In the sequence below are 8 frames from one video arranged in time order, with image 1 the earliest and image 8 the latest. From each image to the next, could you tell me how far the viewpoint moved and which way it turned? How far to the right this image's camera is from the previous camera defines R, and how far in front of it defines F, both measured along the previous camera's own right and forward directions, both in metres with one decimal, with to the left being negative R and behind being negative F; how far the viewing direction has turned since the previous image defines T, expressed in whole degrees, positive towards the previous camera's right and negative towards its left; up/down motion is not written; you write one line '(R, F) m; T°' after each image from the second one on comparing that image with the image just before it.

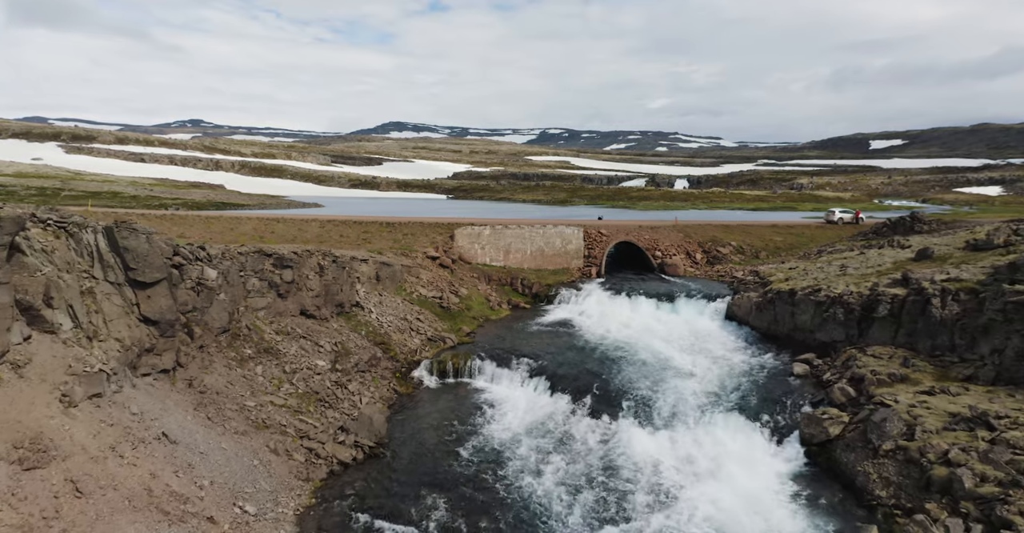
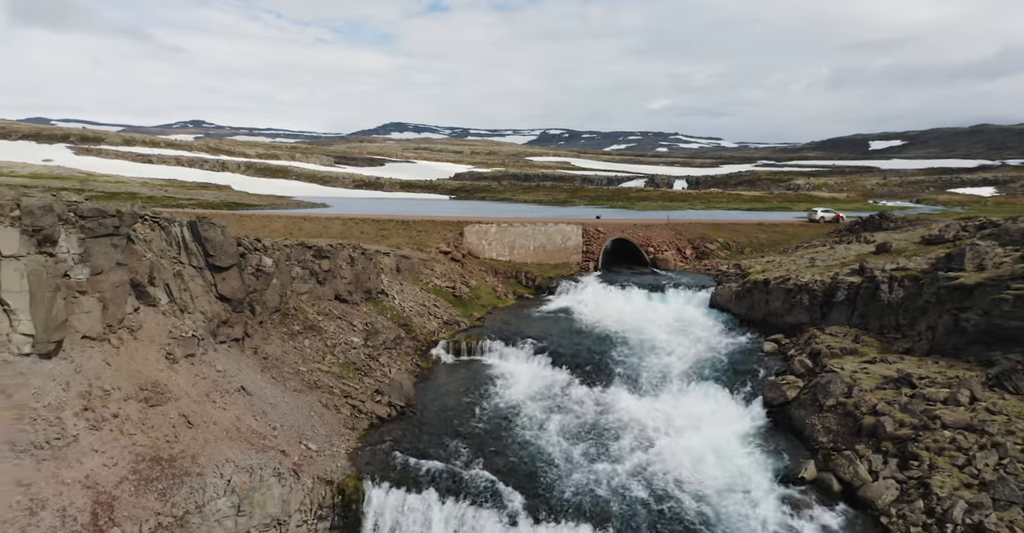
(-0.3, -3.6) m; 0°
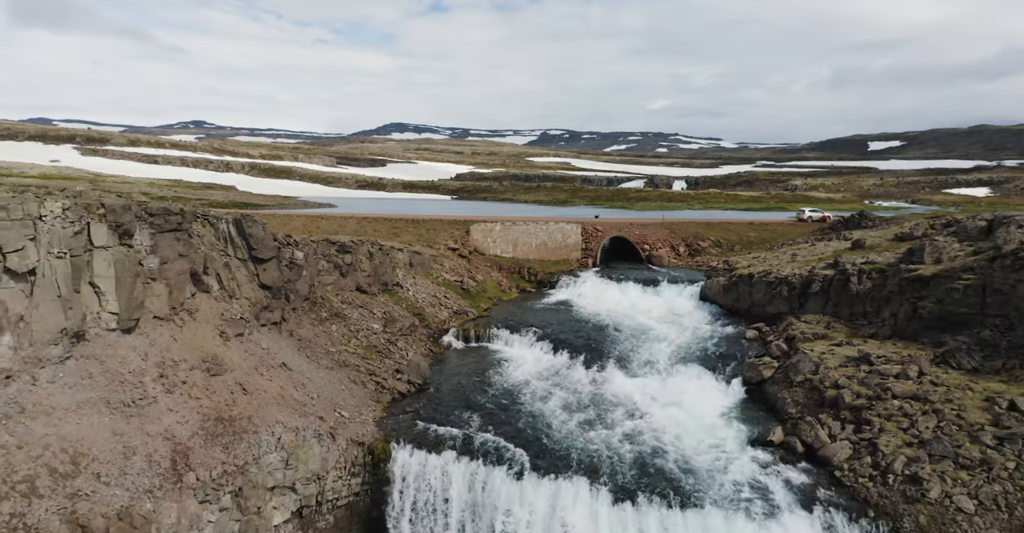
(-0.3, -2.7) m; 0°
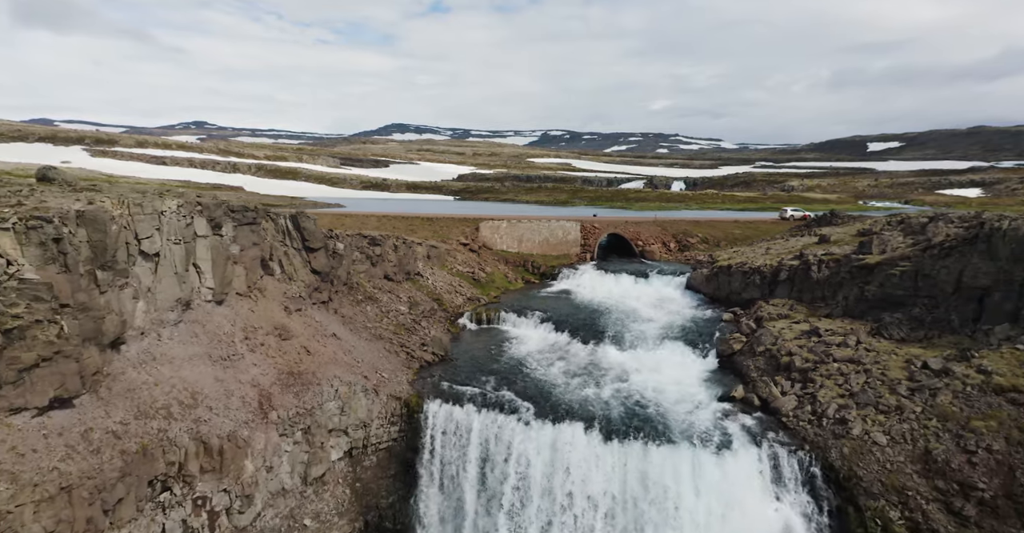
(-0.4, -4.5) m; 0°
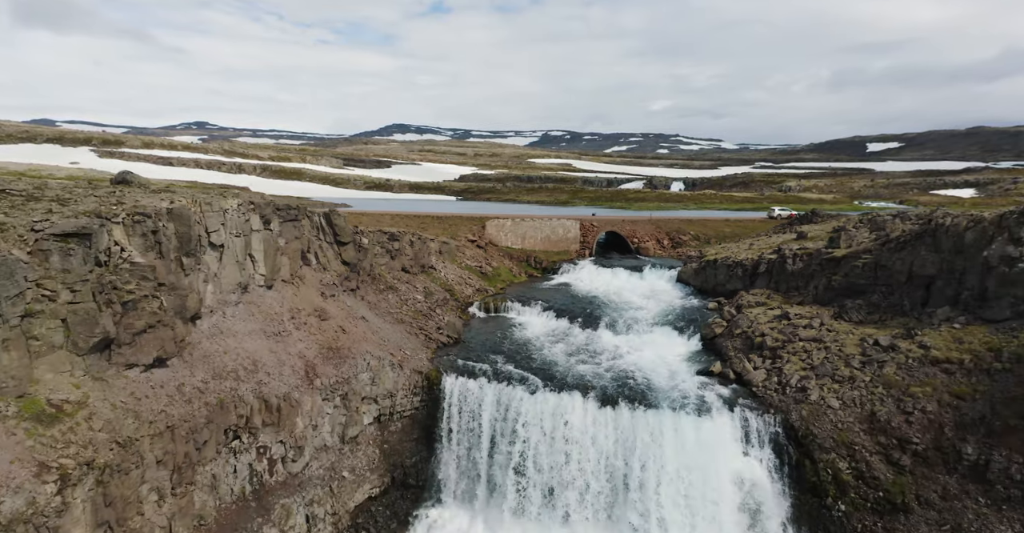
(-0.3, -3.7) m; 0°
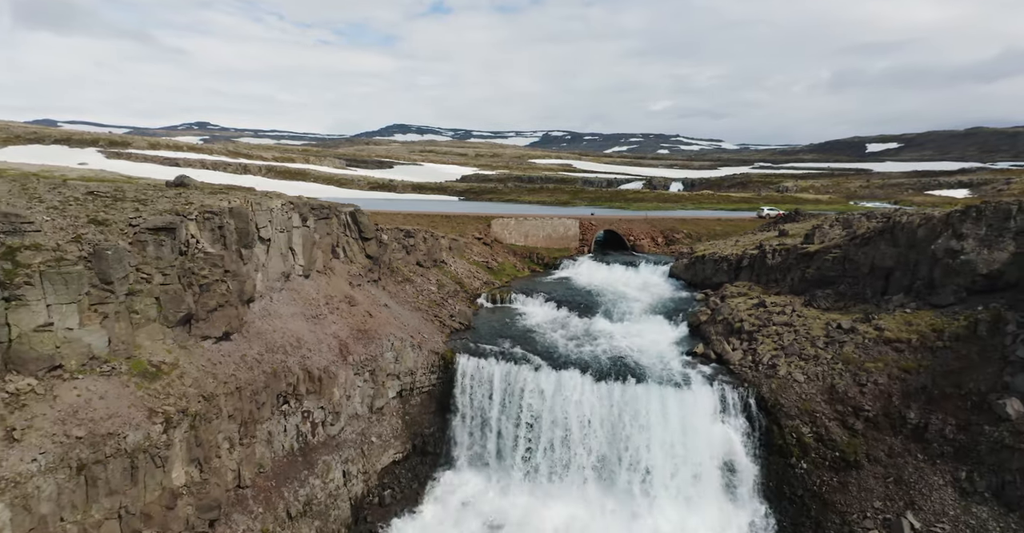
(-0.3, -3.7) m; 0°
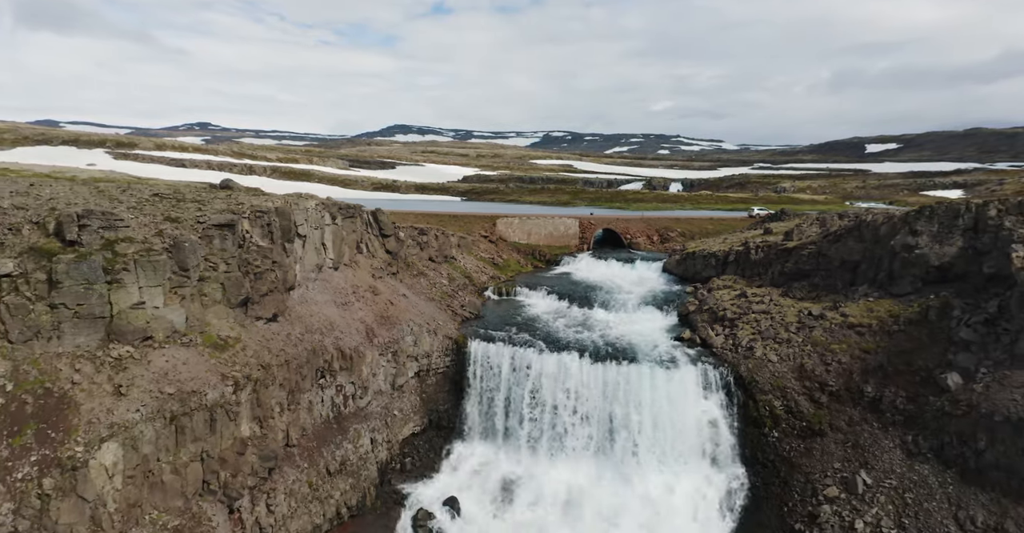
(-0.4, -3.7) m; 0°
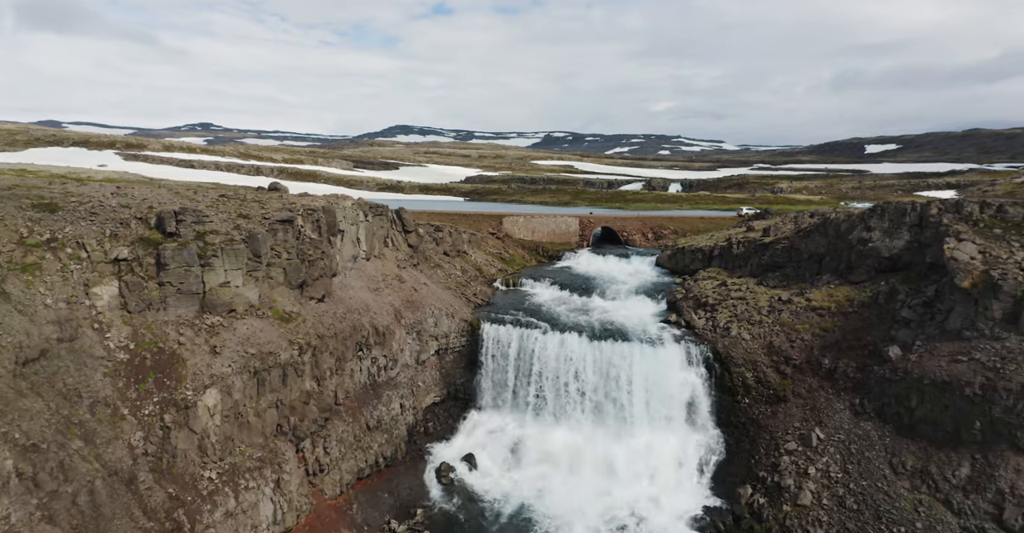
(-0.5, -5.0) m; 0°
